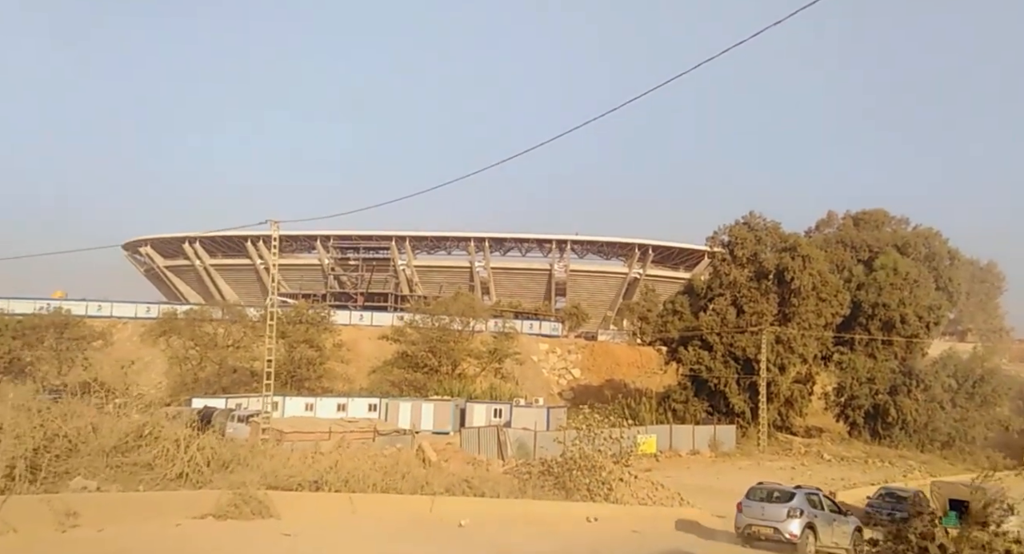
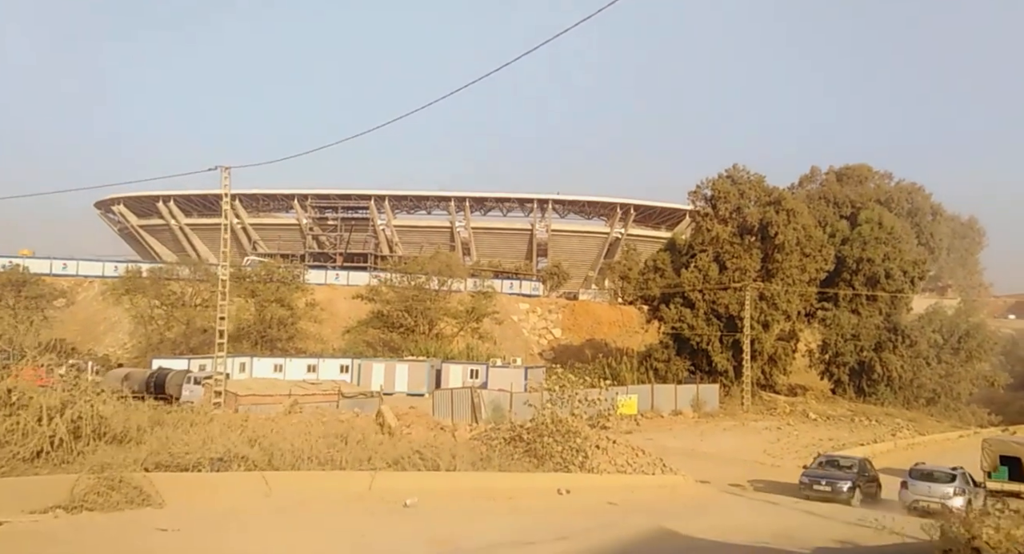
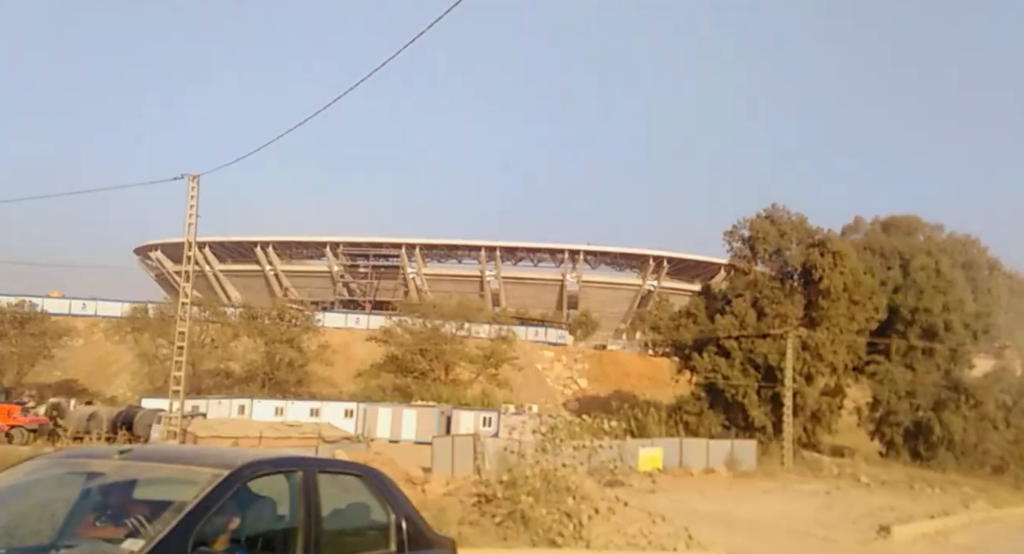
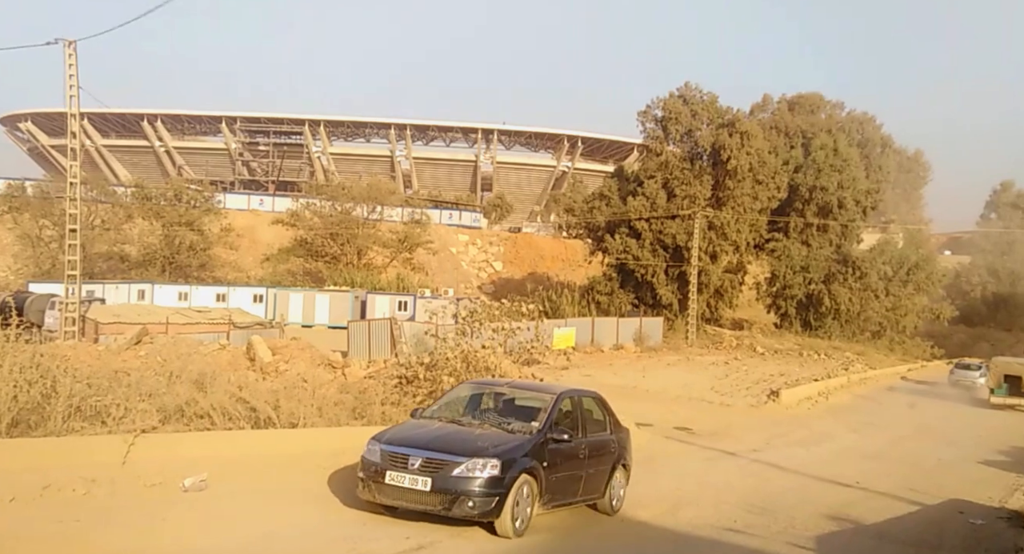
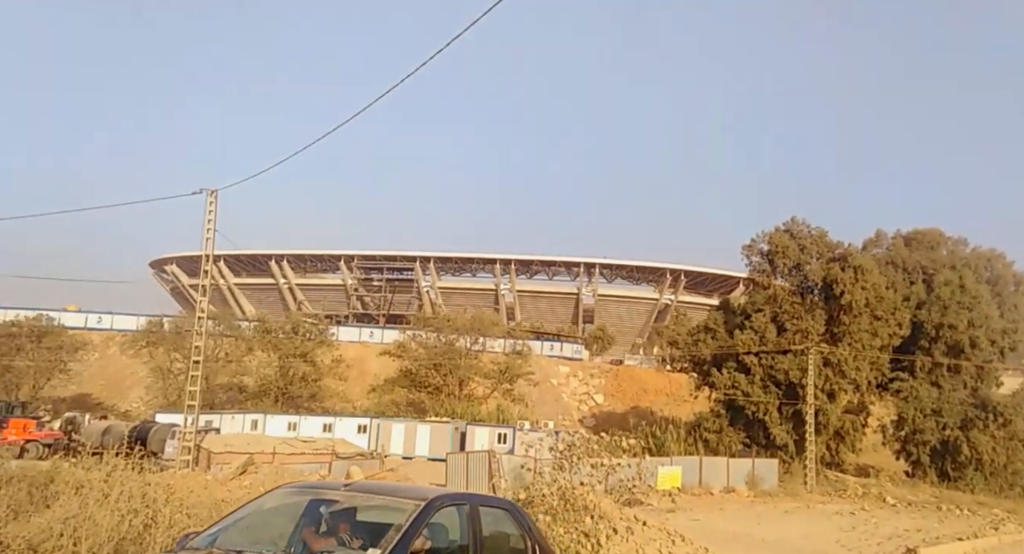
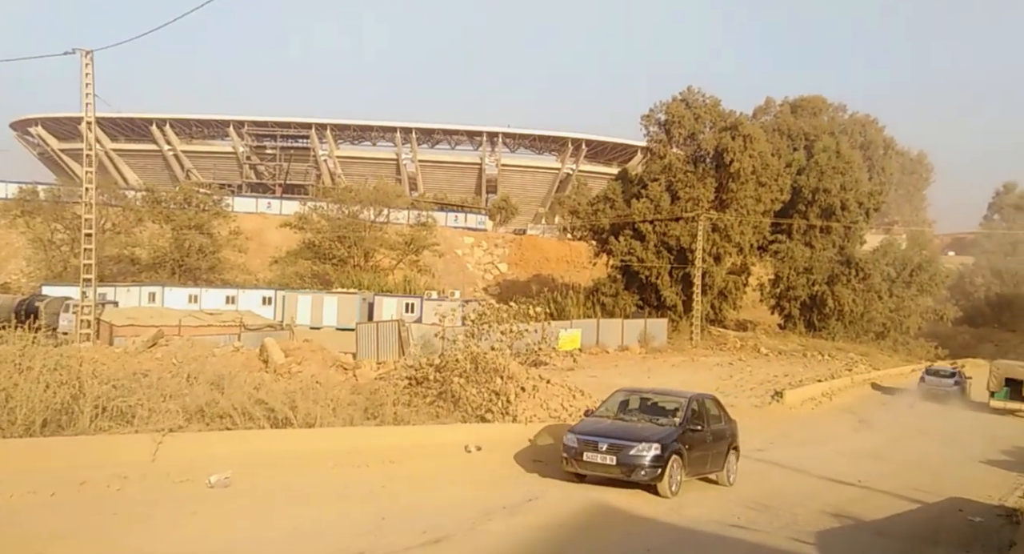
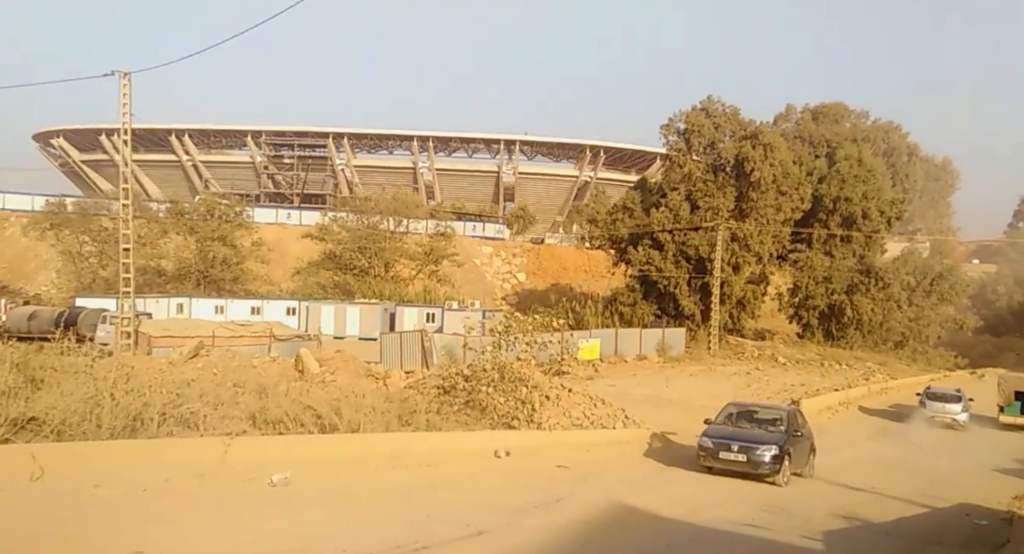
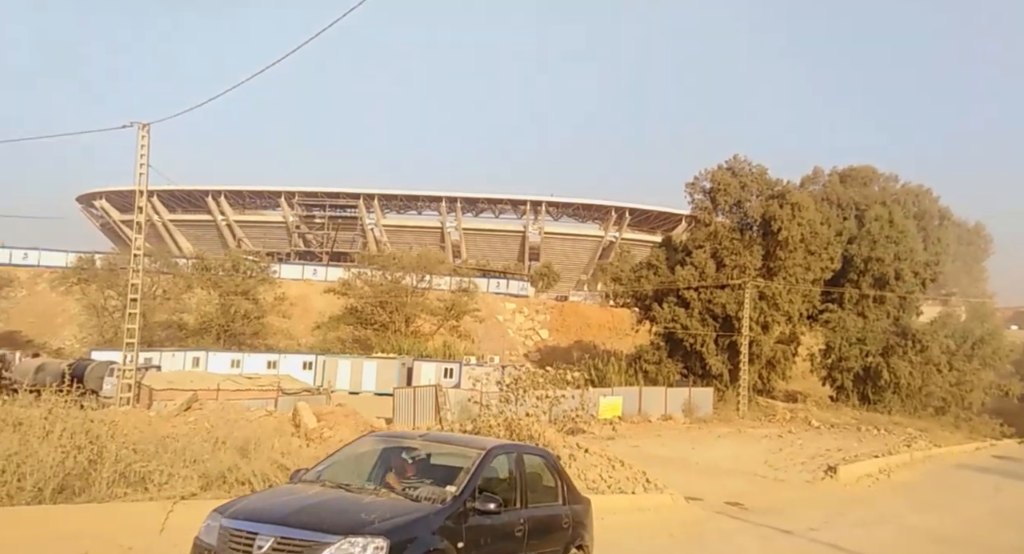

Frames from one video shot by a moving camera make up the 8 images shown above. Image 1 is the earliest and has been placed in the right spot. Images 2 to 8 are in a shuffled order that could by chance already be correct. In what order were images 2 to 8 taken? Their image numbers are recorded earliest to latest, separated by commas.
2, 7, 6, 4, 8, 5, 3
